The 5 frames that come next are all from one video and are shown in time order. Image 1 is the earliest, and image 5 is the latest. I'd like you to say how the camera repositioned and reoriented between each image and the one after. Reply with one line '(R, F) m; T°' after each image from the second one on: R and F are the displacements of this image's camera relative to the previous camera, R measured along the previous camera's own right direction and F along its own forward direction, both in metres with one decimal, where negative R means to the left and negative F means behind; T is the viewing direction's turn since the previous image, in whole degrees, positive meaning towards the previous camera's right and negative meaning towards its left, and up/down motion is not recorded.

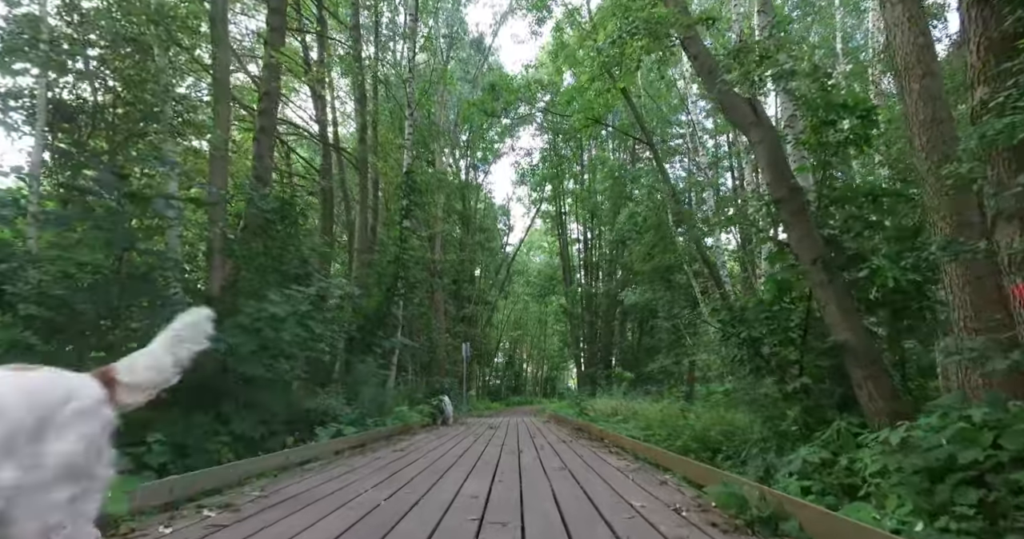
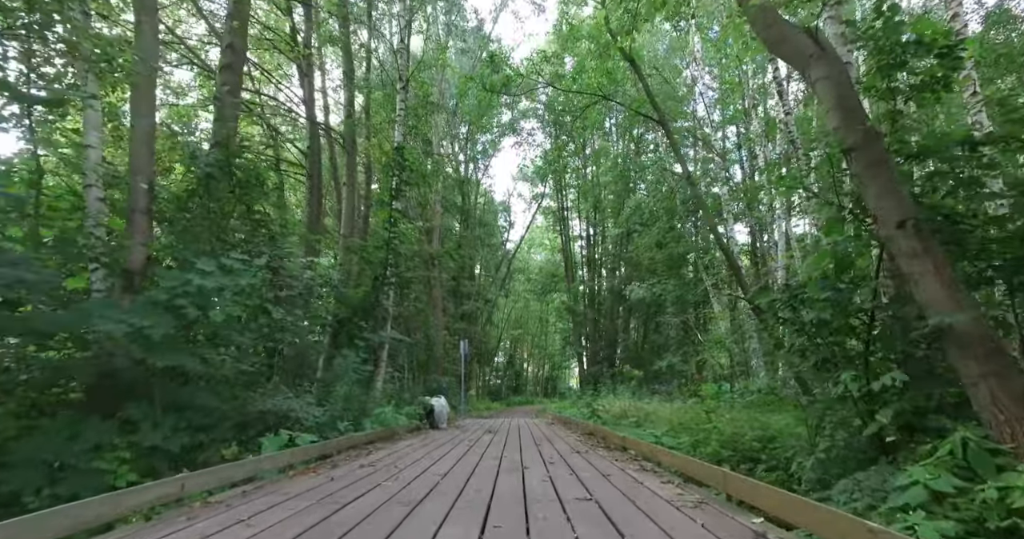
(0.0, +0.8) m; 0°
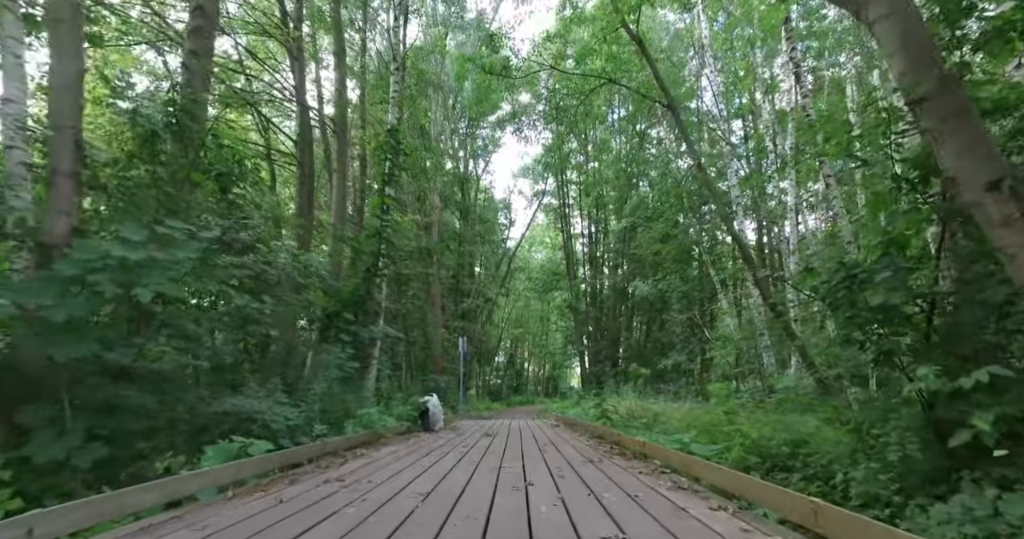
(0.0, +0.5) m; 0°
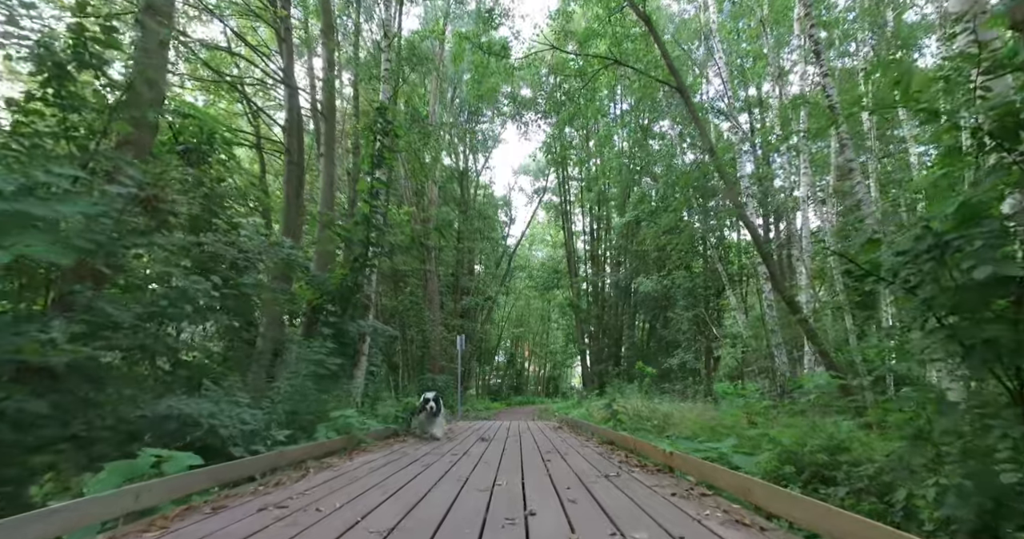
(0.0, +0.5) m; 0°
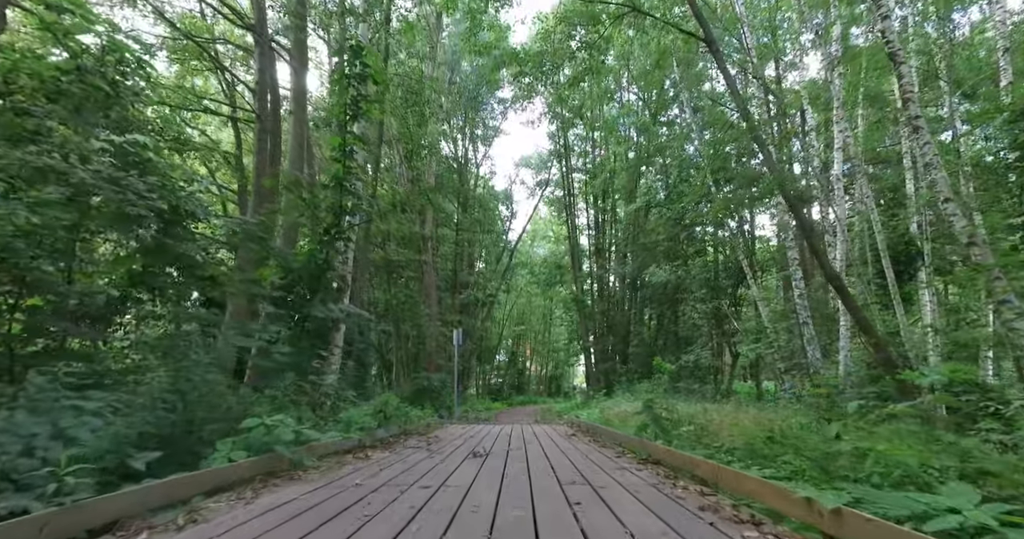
(0.0, +1.2) m; 0°
